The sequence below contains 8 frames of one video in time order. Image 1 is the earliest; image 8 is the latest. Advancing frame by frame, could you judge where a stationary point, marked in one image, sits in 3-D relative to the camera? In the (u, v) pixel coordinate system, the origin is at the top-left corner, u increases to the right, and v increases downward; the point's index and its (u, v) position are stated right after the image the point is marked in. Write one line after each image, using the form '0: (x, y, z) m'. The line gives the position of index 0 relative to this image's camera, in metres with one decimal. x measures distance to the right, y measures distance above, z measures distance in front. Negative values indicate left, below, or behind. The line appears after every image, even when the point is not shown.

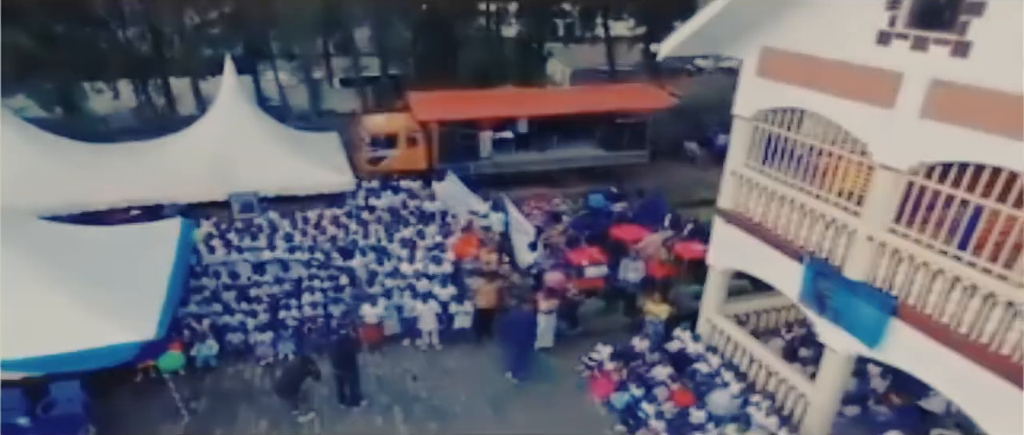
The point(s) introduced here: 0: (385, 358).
0: (-0.8, -0.9, +6.5) m
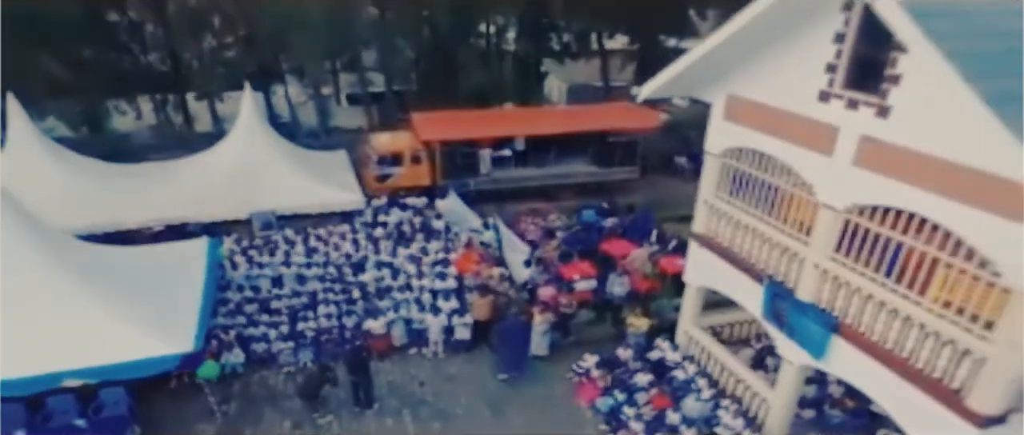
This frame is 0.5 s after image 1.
0: (-0.8, -1.0, +7.2) m
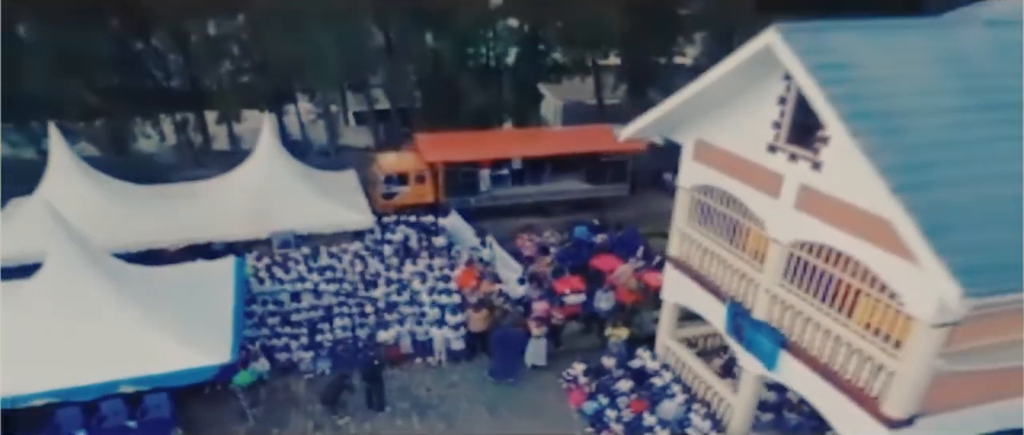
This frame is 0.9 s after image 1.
0: (-0.8, -1.2, +8.1) m
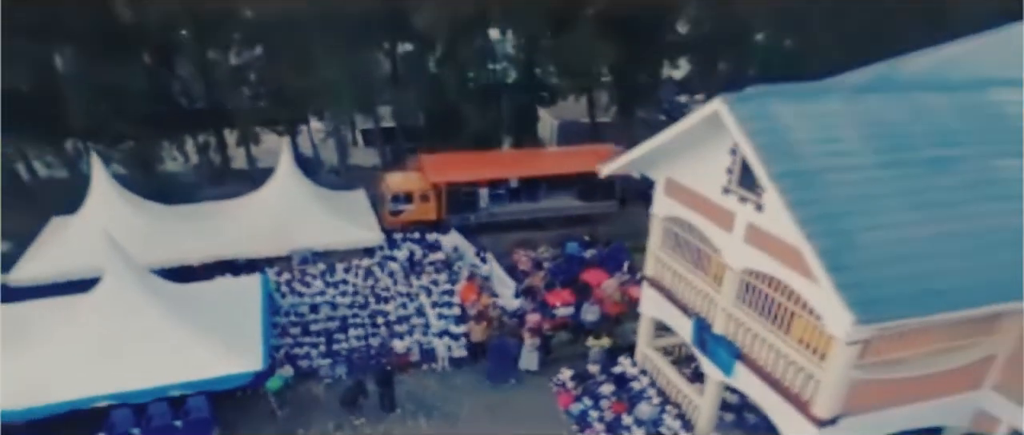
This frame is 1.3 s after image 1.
0: (-0.9, -1.4, +9.1) m
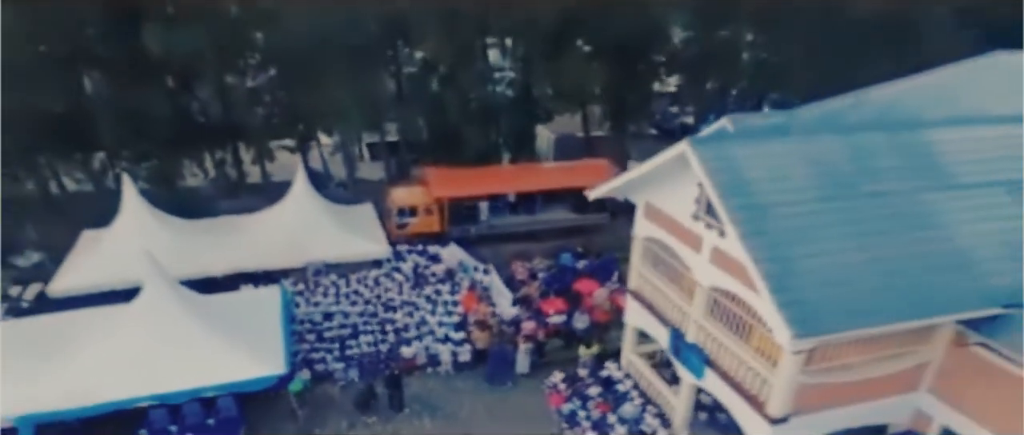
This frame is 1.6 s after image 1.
0: (-0.9, -1.6, +10.0) m
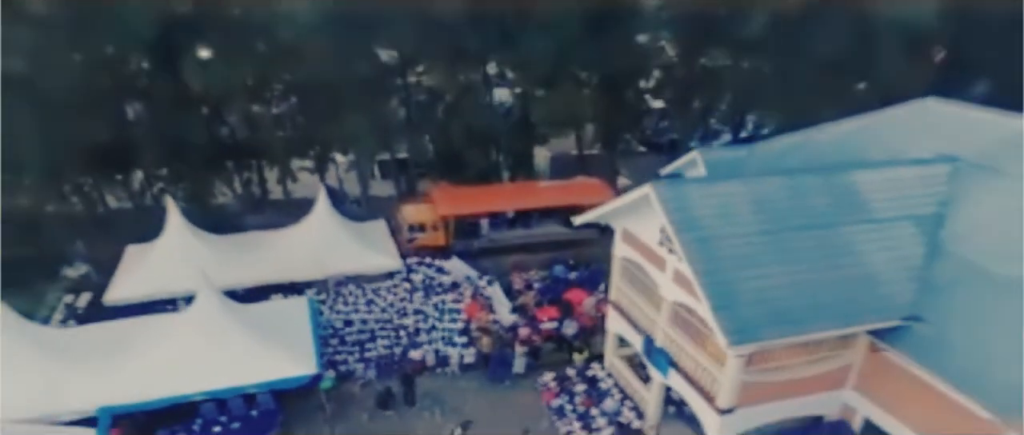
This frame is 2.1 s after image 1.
0: (-0.9, -1.8, +11.5) m
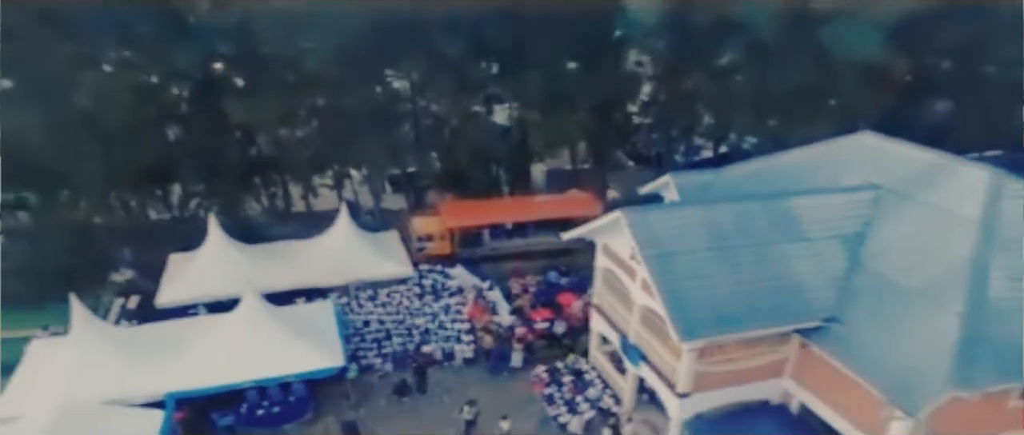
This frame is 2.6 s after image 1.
0: (-1.0, -2.0, +13.3) m
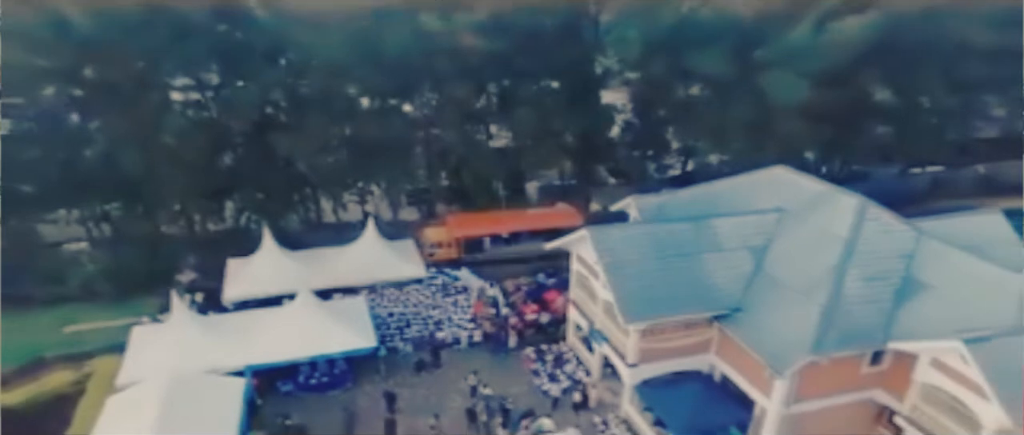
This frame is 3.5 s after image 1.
0: (-1.0, -2.2, +16.9) m
